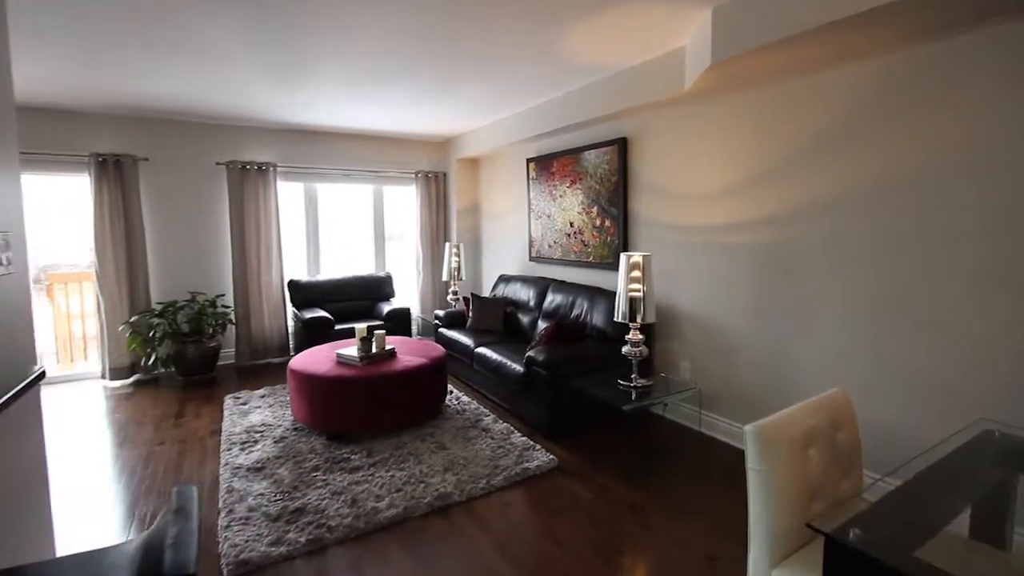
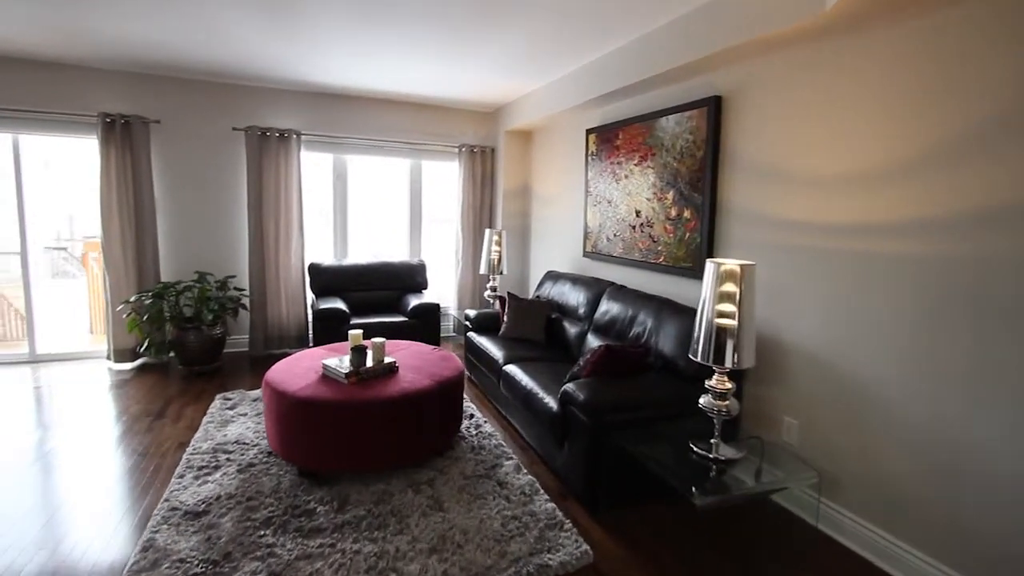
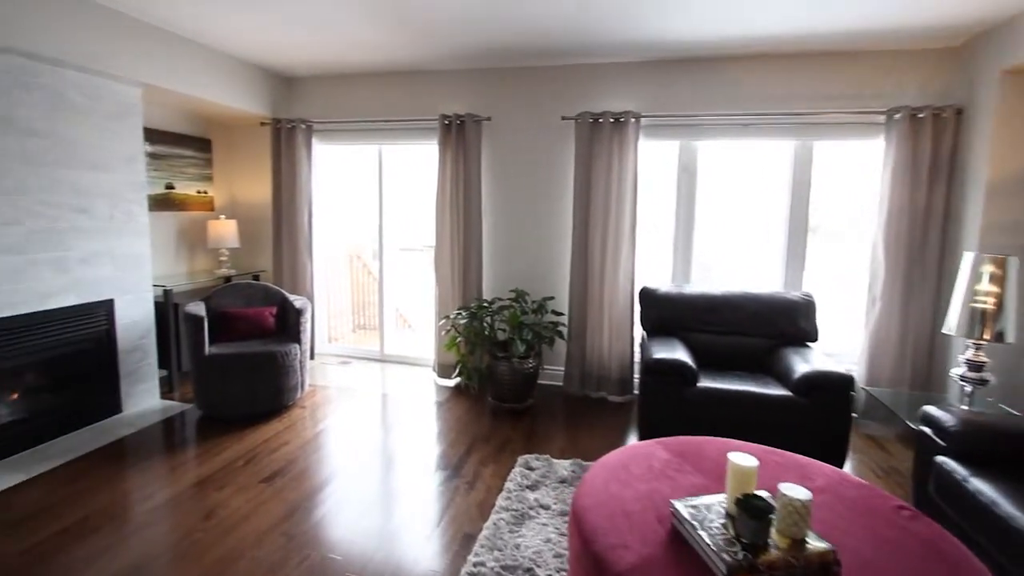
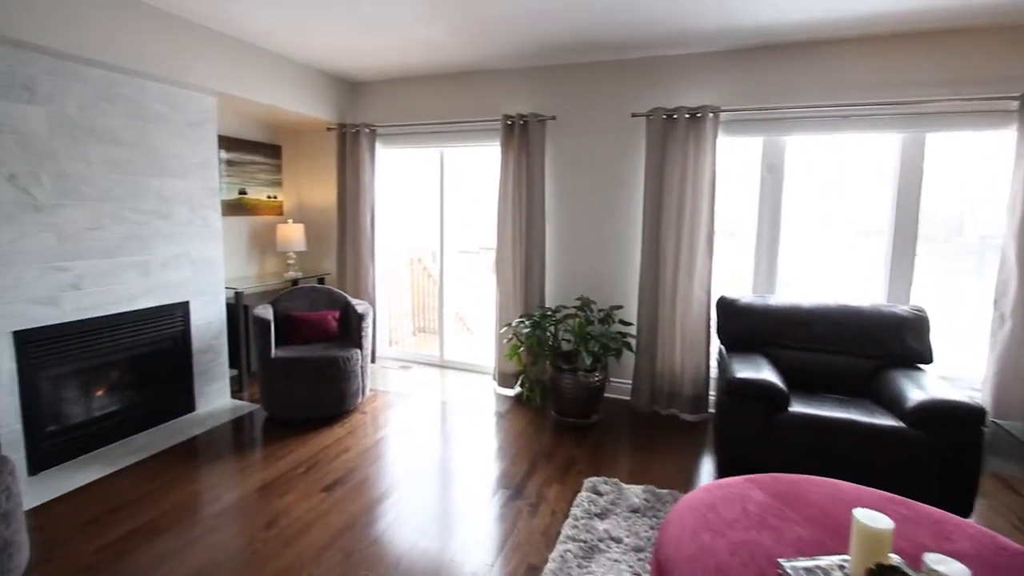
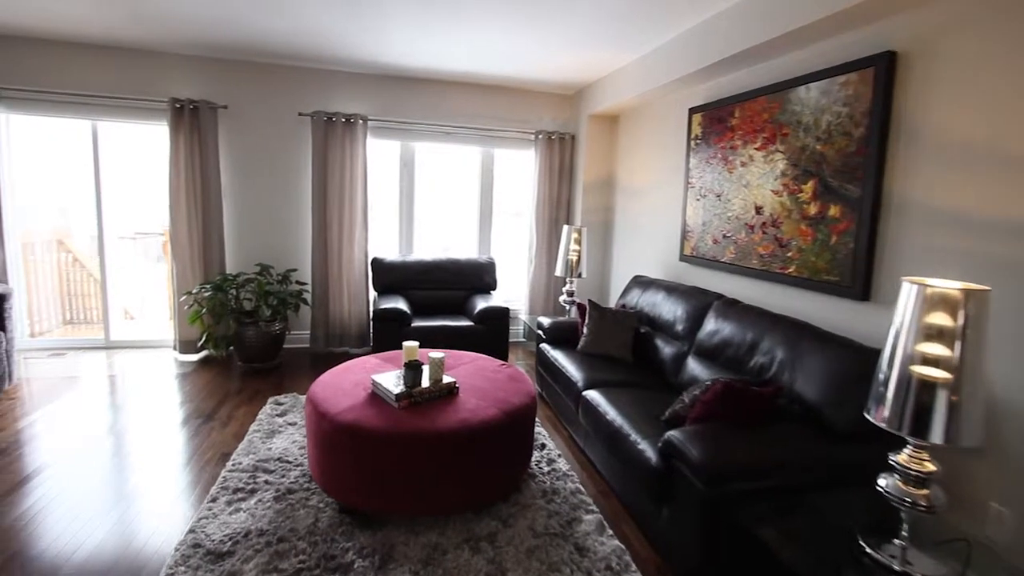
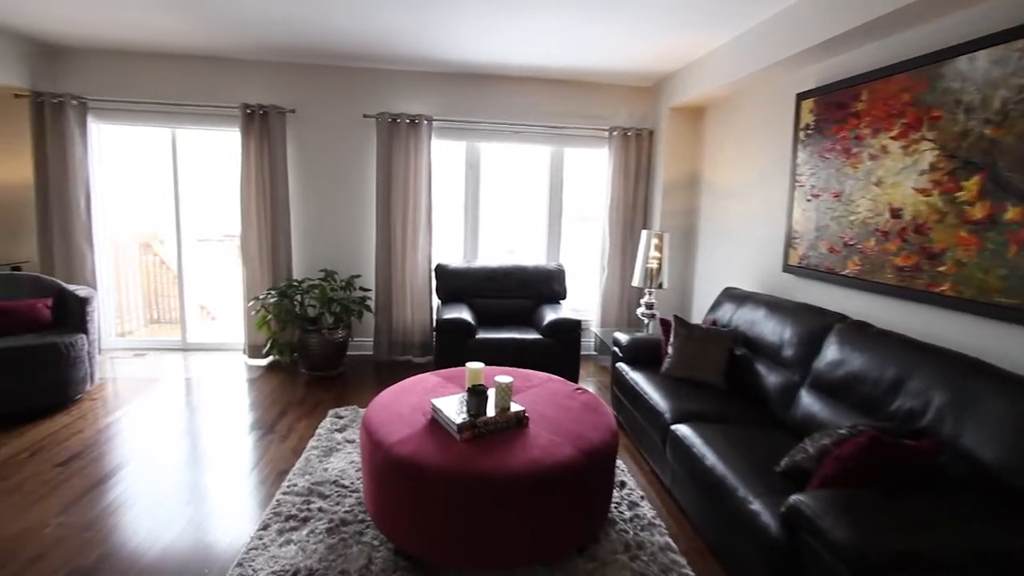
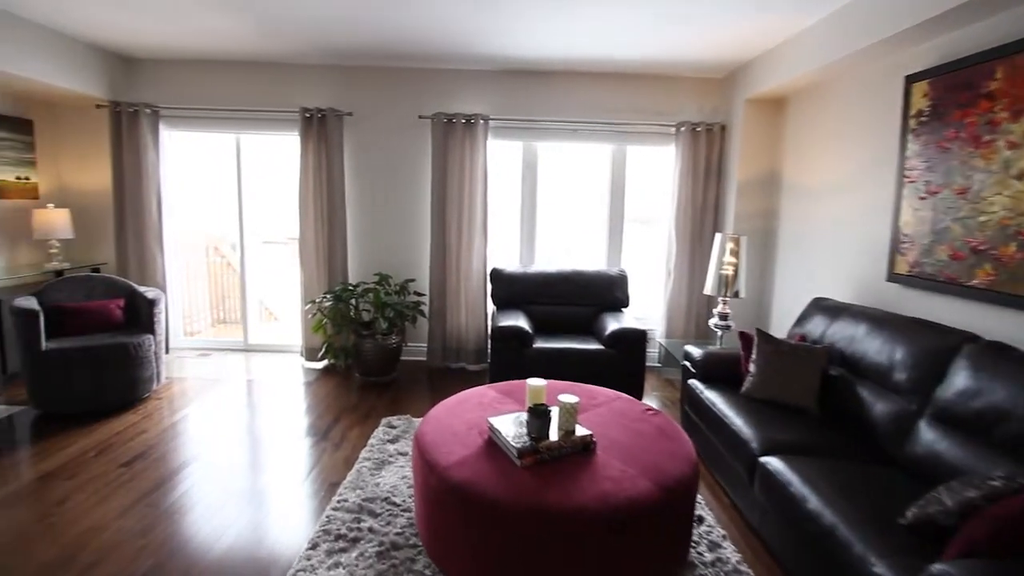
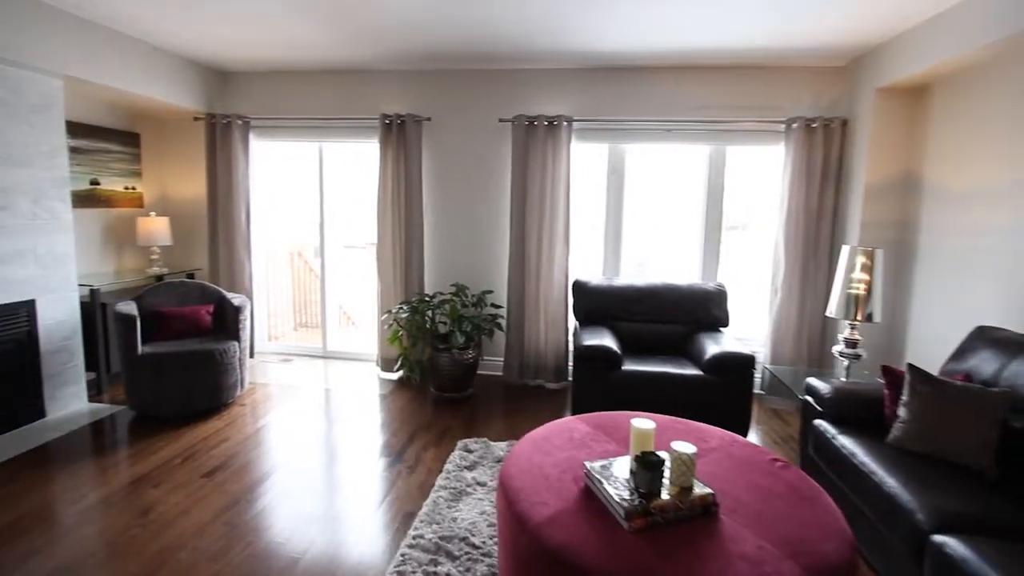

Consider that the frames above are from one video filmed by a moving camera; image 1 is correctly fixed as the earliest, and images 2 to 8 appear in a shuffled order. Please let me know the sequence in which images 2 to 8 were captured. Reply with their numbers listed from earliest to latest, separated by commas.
2, 5, 6, 7, 8, 3, 4
